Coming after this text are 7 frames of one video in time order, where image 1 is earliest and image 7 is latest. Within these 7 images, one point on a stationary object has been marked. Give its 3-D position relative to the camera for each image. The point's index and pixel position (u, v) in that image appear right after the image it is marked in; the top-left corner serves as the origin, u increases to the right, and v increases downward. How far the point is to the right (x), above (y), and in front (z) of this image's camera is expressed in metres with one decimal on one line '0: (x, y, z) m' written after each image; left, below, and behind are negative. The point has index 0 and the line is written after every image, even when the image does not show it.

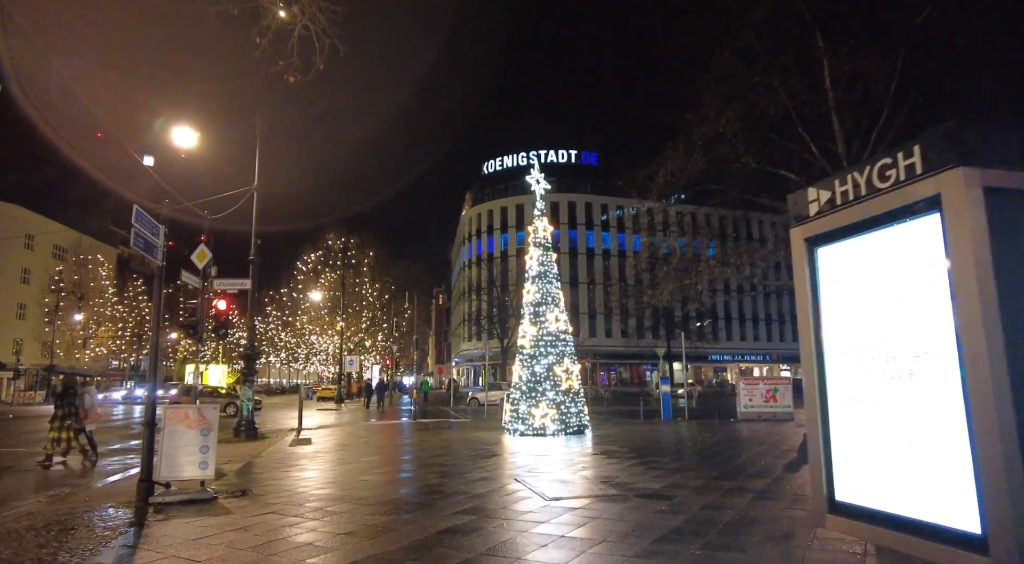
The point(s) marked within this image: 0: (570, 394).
0: (+1.3, -2.5, +14.2) m
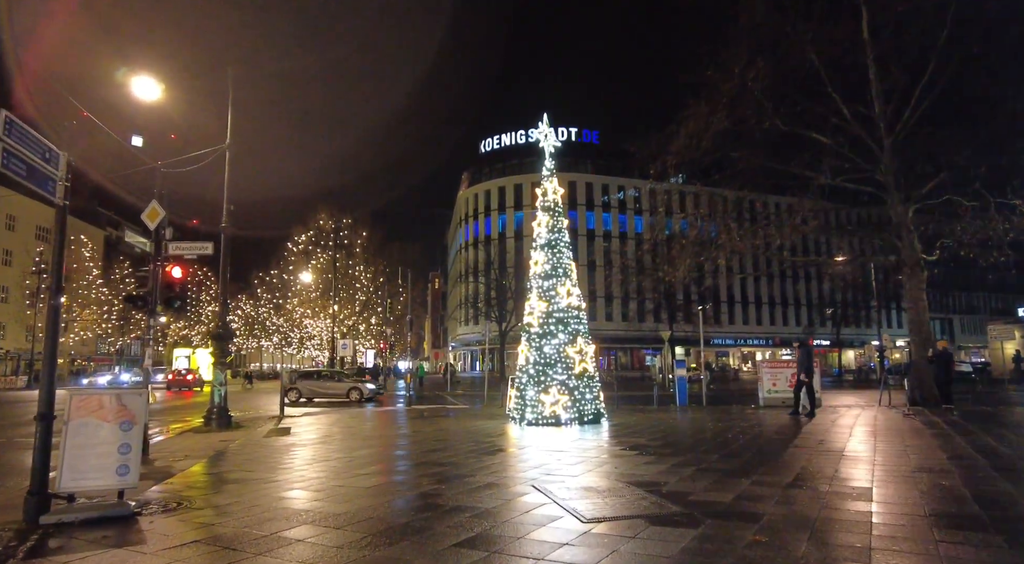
0: (+1.4, -1.9, +12.5) m
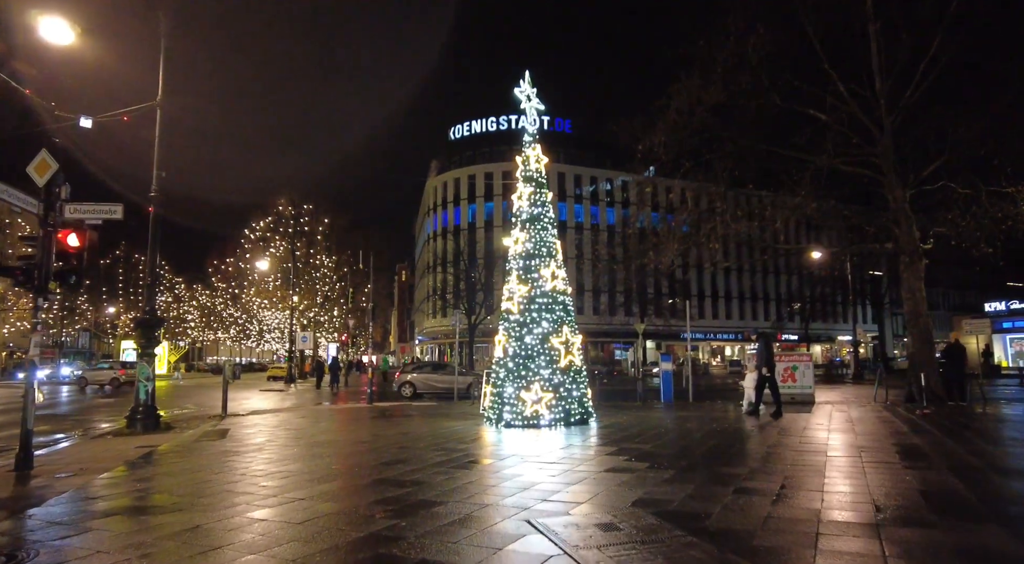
0: (+1.0, -1.6, +10.9) m
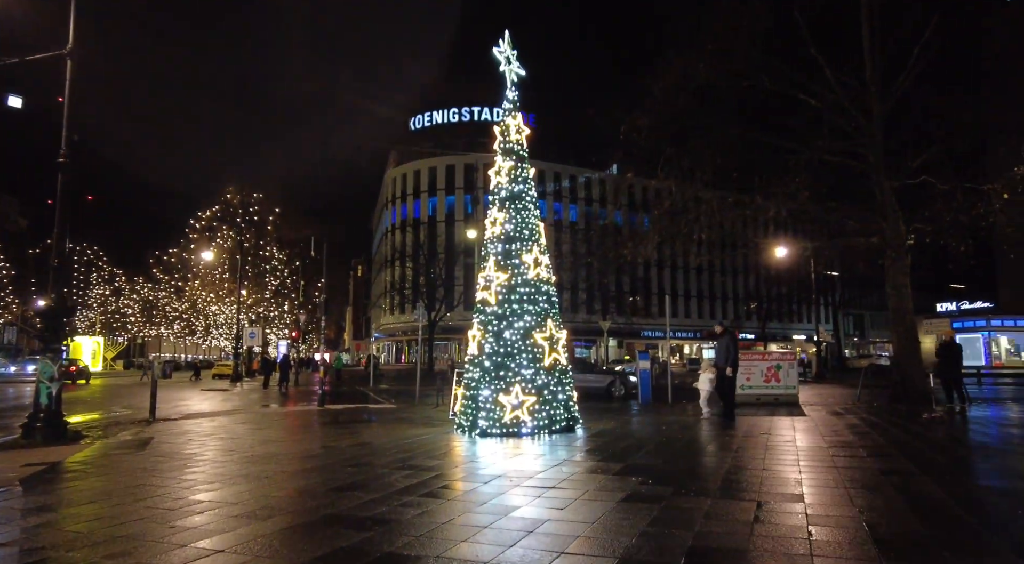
0: (+0.7, -1.4, +9.5) m
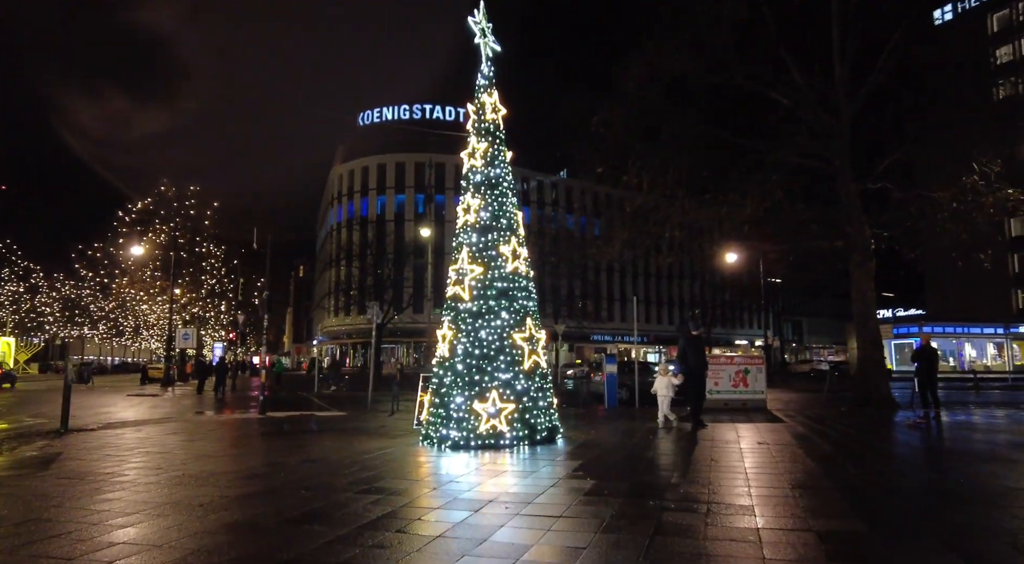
0: (+0.3, -1.3, +8.6) m
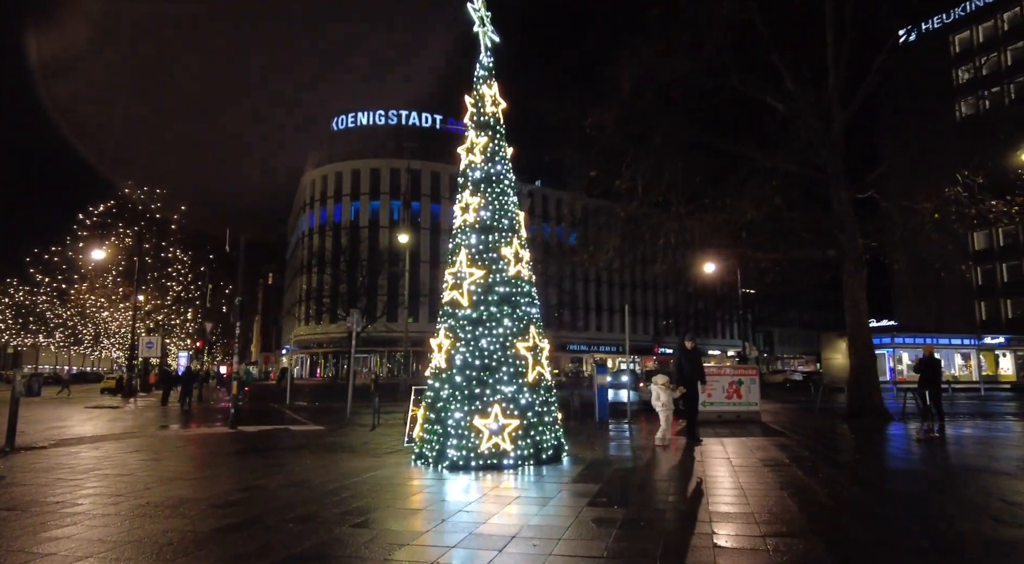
0: (+0.4, -1.4, +7.9) m
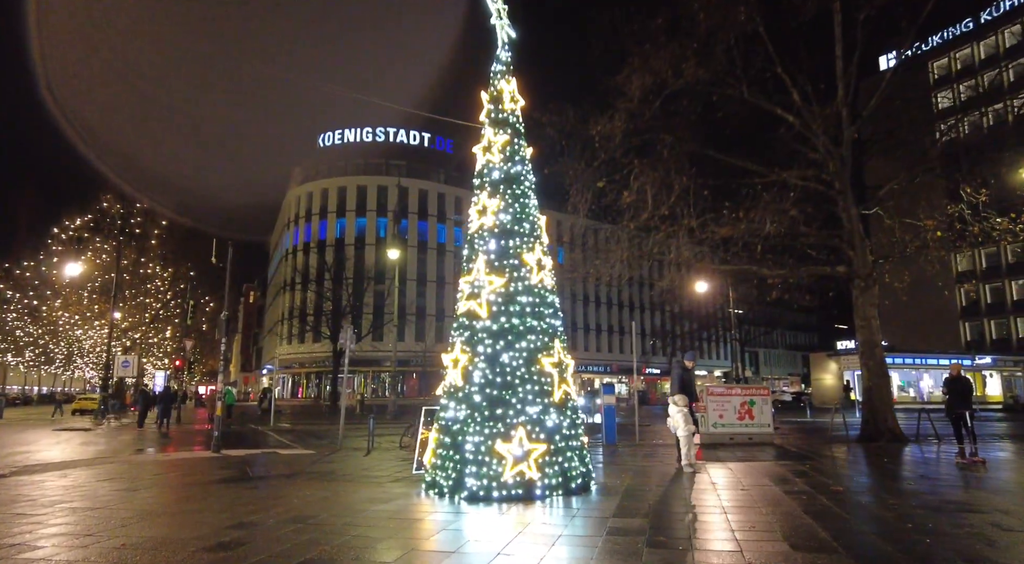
0: (+0.6, -1.5, +7.1) m
